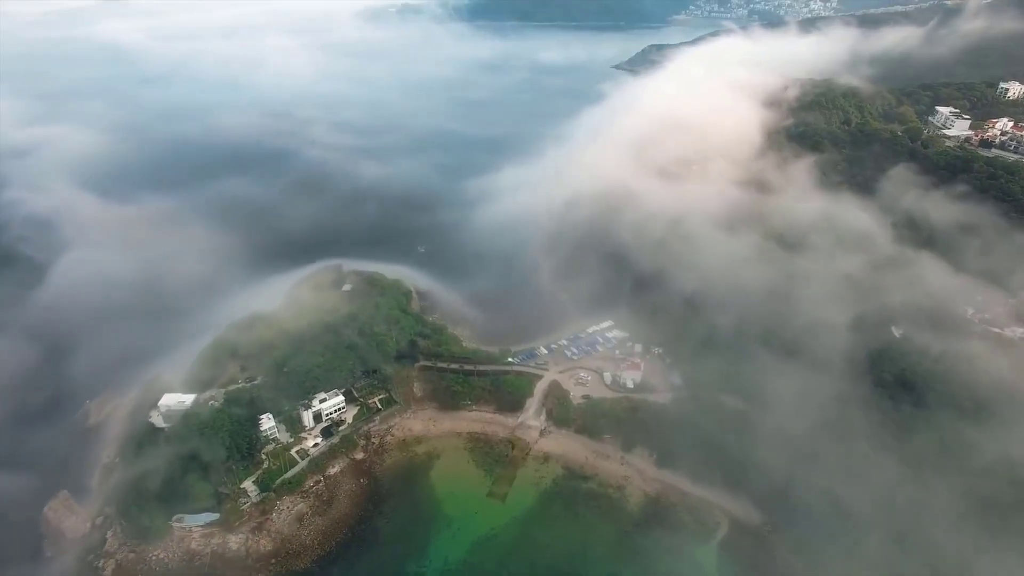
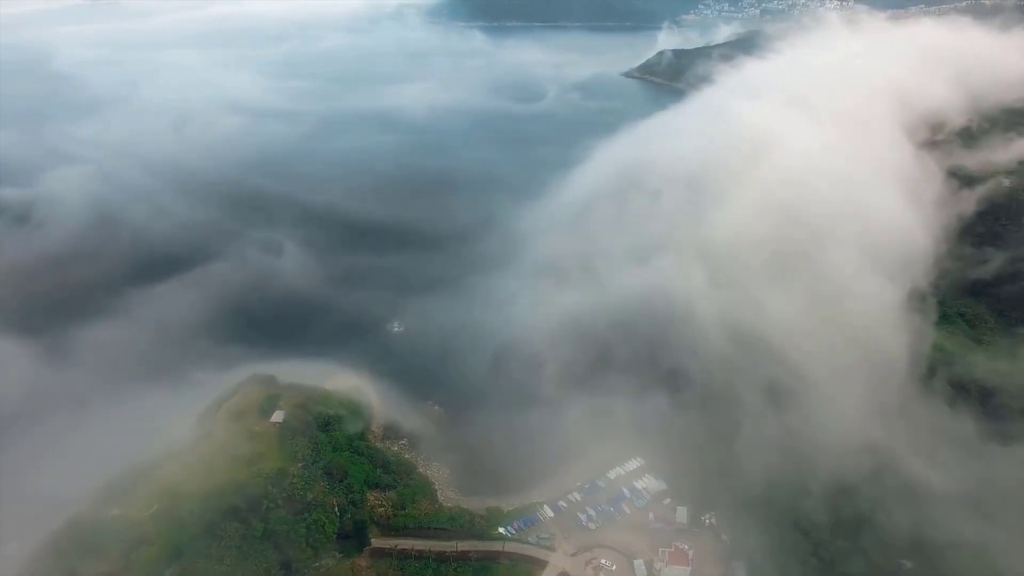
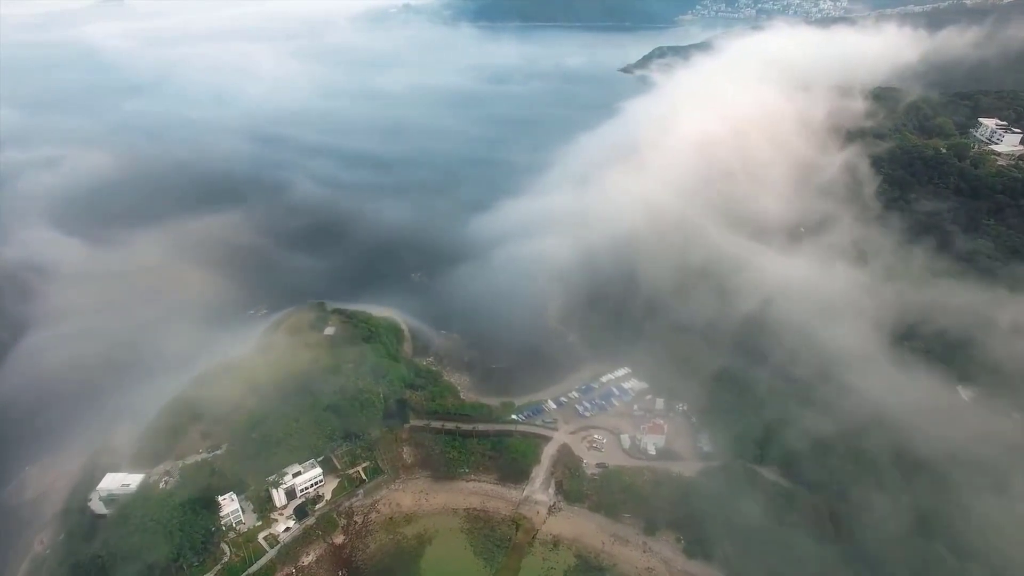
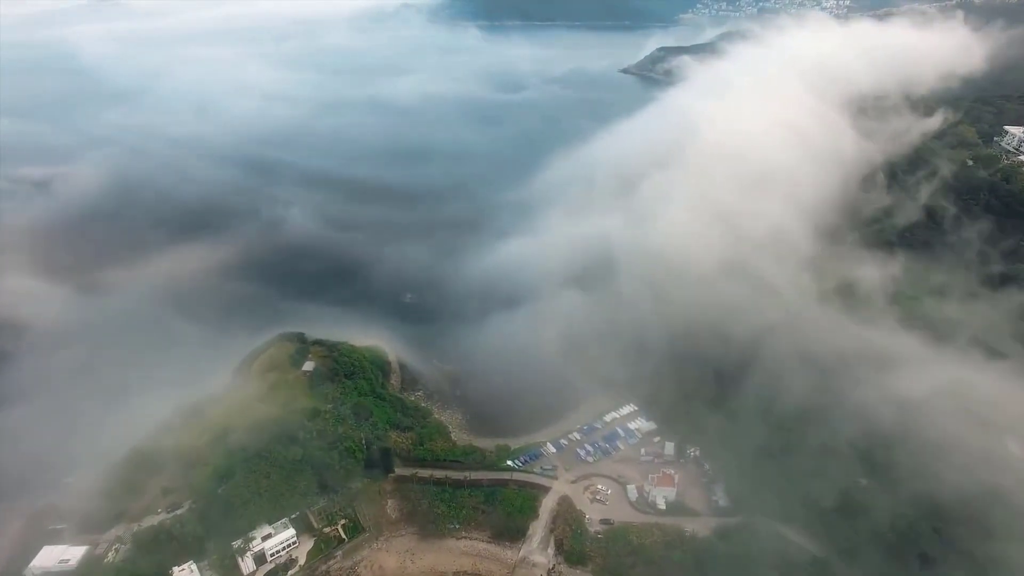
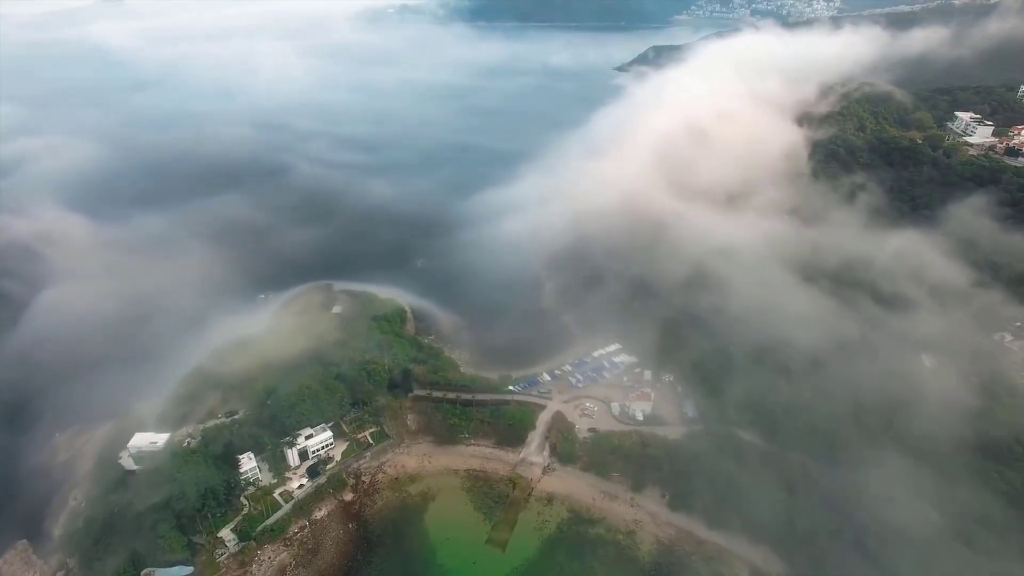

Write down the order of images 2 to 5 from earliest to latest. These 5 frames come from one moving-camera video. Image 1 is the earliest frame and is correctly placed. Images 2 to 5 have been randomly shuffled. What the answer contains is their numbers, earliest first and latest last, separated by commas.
5, 3, 4, 2
